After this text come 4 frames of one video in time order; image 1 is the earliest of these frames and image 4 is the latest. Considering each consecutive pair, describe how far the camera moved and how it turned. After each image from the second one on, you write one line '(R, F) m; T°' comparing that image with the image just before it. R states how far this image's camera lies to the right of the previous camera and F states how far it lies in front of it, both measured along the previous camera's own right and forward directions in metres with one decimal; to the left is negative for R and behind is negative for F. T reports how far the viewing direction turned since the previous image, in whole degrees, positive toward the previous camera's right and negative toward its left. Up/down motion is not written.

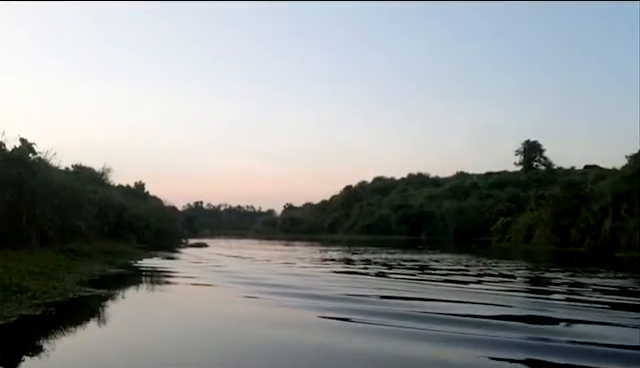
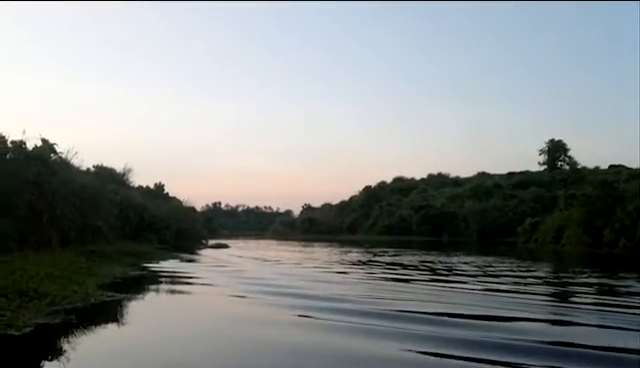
(-0.4, +1.2) m; -1°
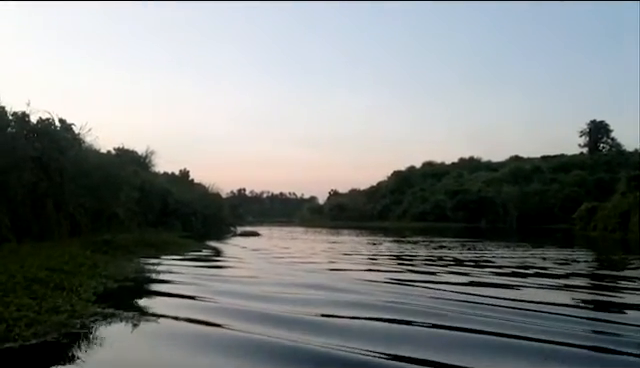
(-1.1, +5.0) m; -2°
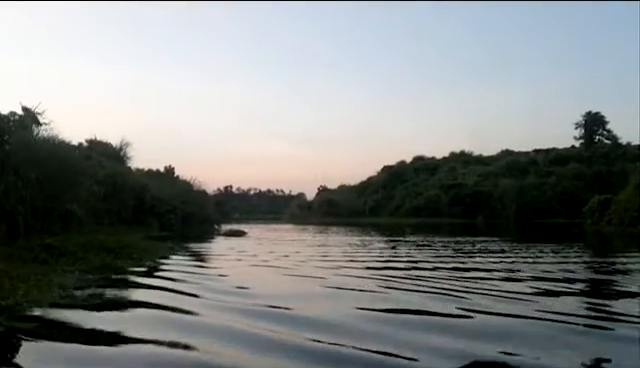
(-0.3, +5.0) m; +1°
